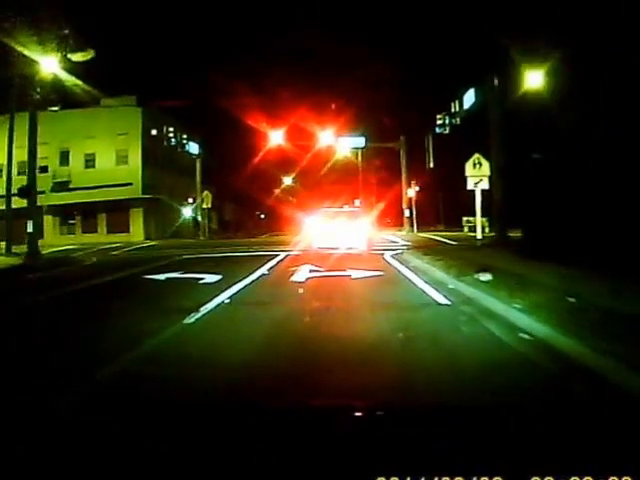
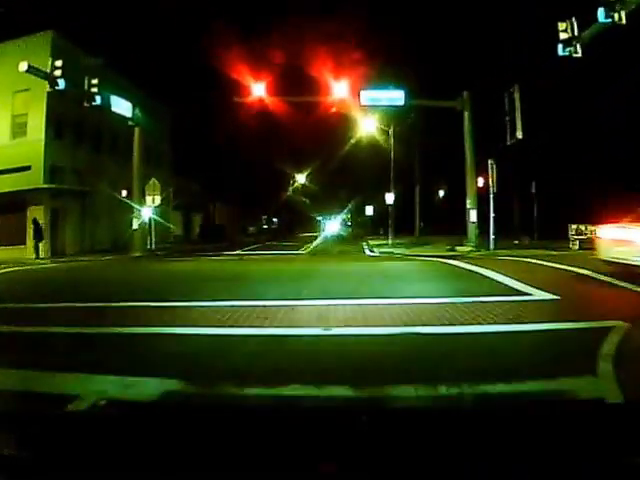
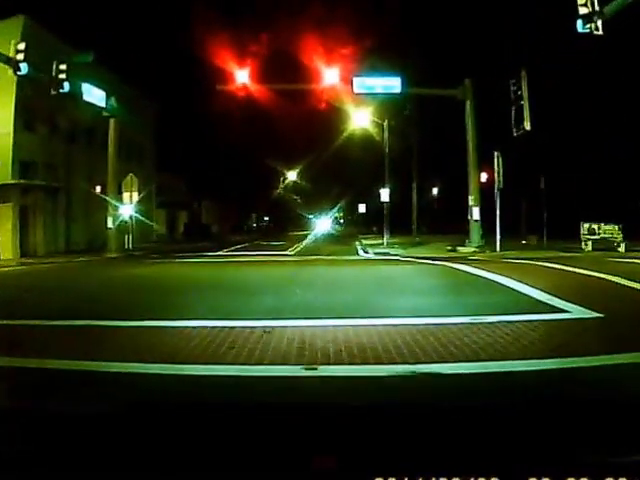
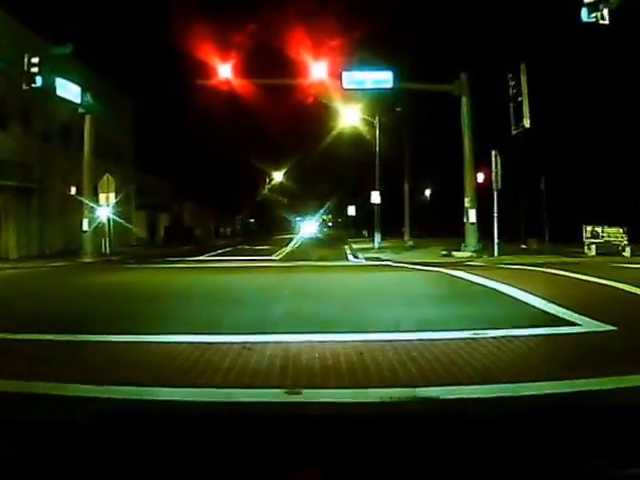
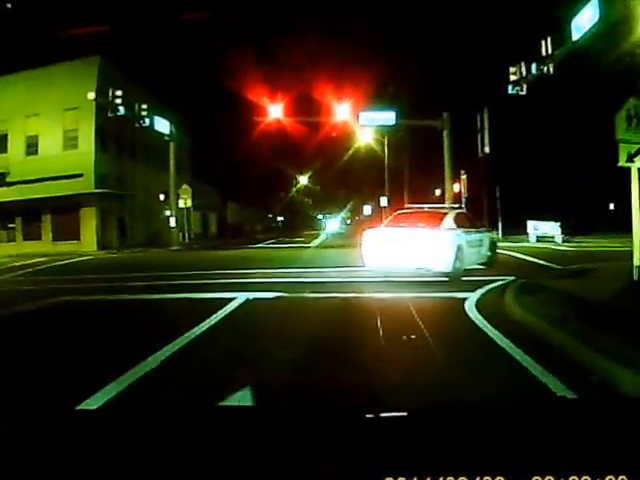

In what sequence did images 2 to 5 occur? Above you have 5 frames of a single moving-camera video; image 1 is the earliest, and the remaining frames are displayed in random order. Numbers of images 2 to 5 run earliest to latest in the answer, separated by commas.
5, 2, 3, 4
